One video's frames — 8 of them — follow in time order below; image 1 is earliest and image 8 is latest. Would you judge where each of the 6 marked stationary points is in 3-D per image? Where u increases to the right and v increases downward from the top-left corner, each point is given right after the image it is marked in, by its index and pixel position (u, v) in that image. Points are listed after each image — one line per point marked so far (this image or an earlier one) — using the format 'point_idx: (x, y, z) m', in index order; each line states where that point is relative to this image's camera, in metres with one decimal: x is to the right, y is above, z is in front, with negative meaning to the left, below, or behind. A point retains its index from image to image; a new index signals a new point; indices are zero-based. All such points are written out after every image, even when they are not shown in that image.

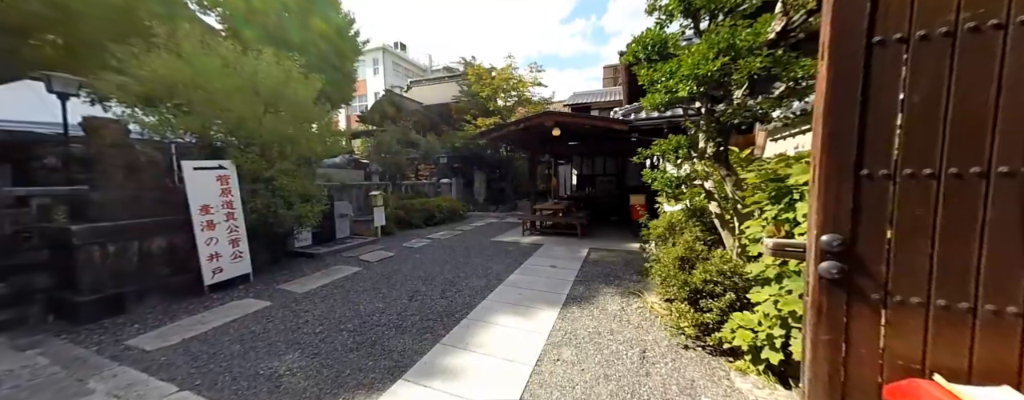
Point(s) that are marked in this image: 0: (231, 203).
0: (-3.5, 0.0, +3.7) m
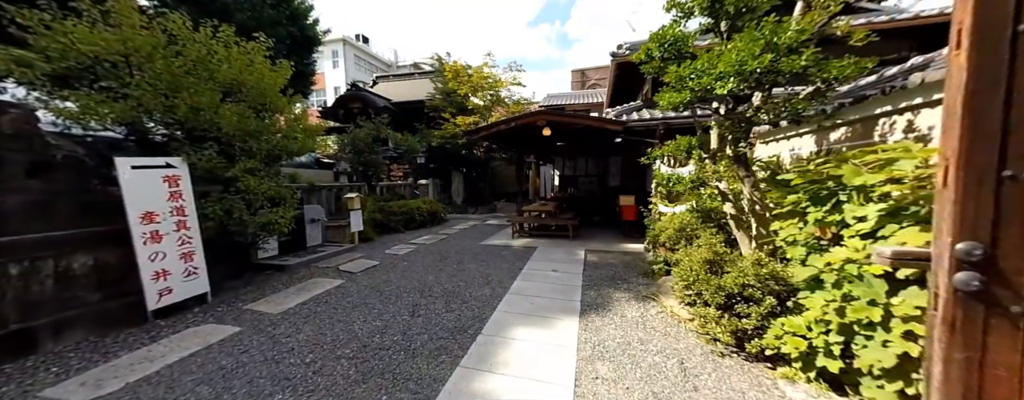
0: (-3.4, -0.1, +3.1) m
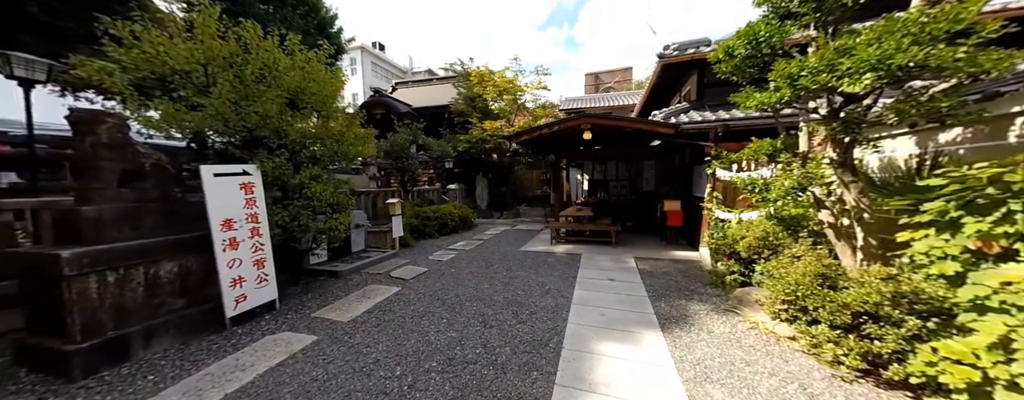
0: (-2.7, -0.2, +3.1) m
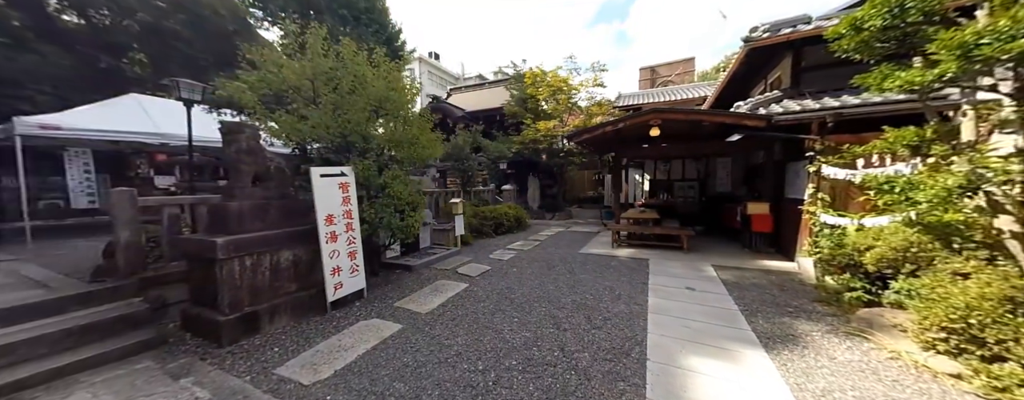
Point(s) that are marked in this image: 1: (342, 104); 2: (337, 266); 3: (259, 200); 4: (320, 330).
0: (-1.9, -0.1, +3.4) m
1: (-2.0, +1.2, +3.5) m
2: (-1.9, -0.7, +3.2) m
3: (-2.5, 0.0, +2.8) m
4: (-1.8, -1.2, +2.8) m
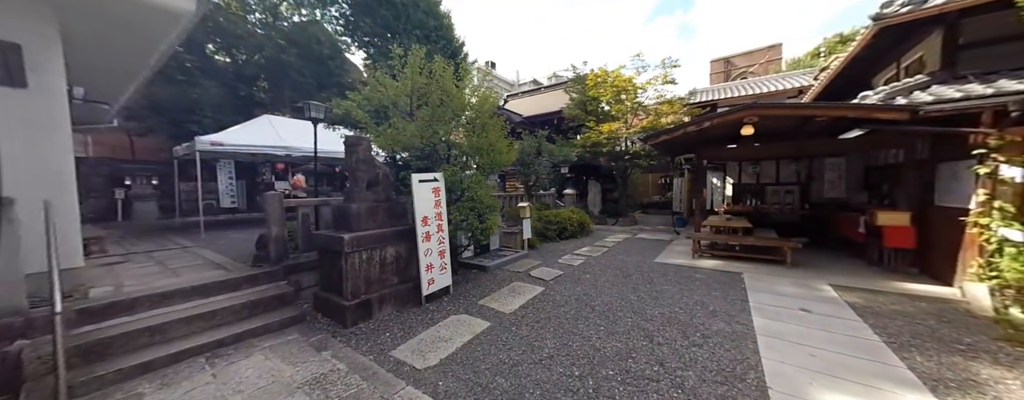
0: (-0.9, -0.2, +3.7) m
1: (-1.0, +1.1, +3.8) m
2: (-1.0, -0.8, +3.6) m
3: (-1.6, 0.0, +3.3) m
4: (-1.0, -1.3, +3.1) m
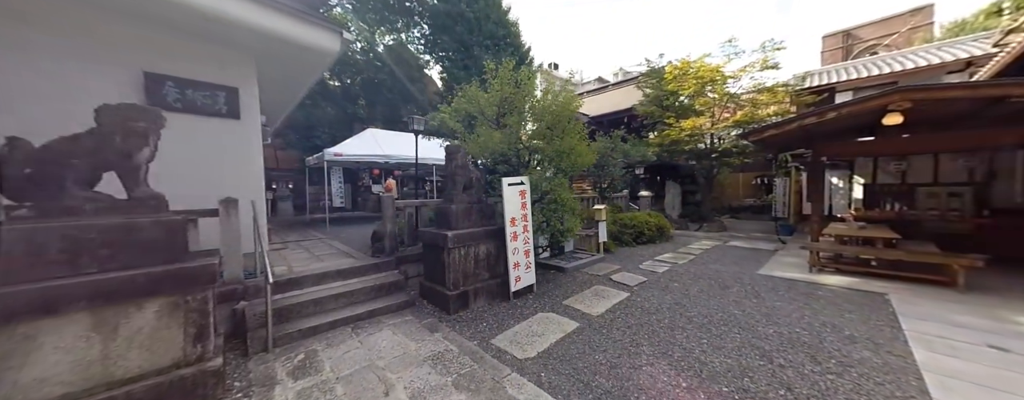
0: (+0.2, -0.2, +3.9) m
1: (+0.1, +1.1, +4.1) m
2: (+0.1, -0.8, +3.7) m
3: (-0.6, 0.0, +3.6) m
4: (0.0, -1.3, +3.3) m
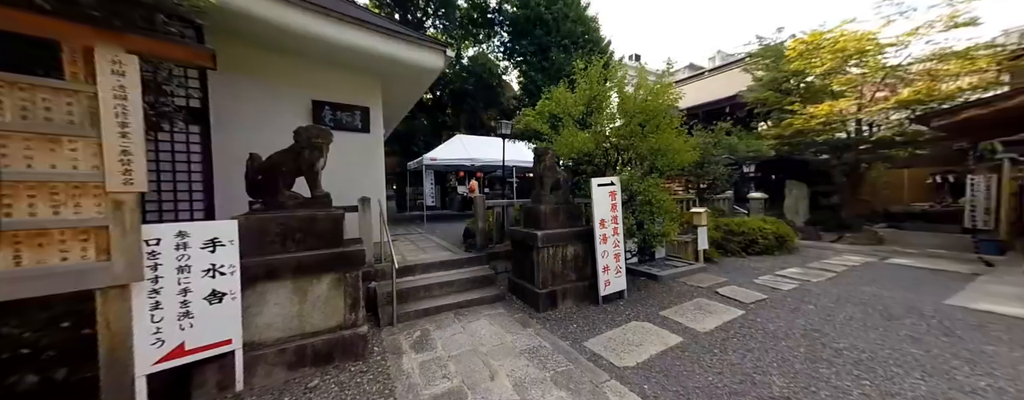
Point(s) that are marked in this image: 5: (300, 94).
0: (+1.3, -0.2, +3.7) m
1: (+1.3, +1.1, +3.9) m
2: (+1.2, -0.8, +3.6) m
3: (+0.5, 0.0, +3.6) m
4: (+1.0, -1.3, +3.2) m
5: (-2.8, +1.4, +3.9) m
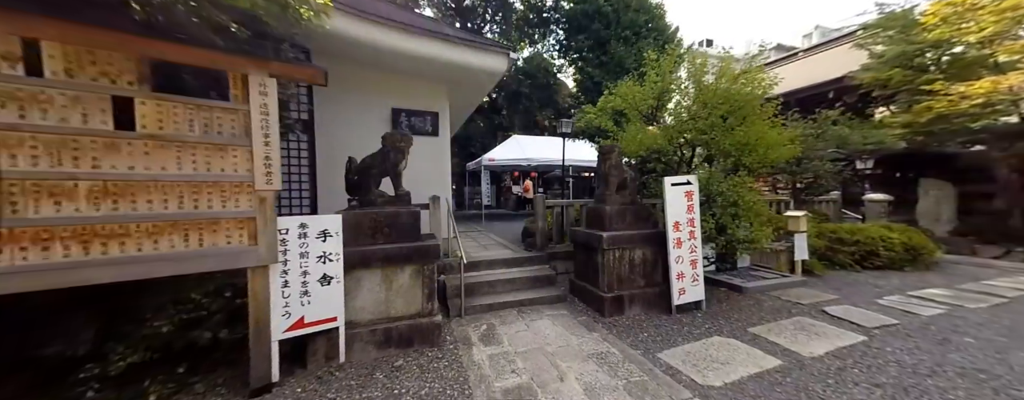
0: (+2.1, -0.2, +3.4) m
1: (+2.2, +1.1, +3.5) m
2: (+1.9, -0.8, +3.3) m
3: (+1.3, -0.1, +3.5) m
4: (+1.6, -1.3, +2.9) m
5: (-1.9, +1.4, +4.3) m
